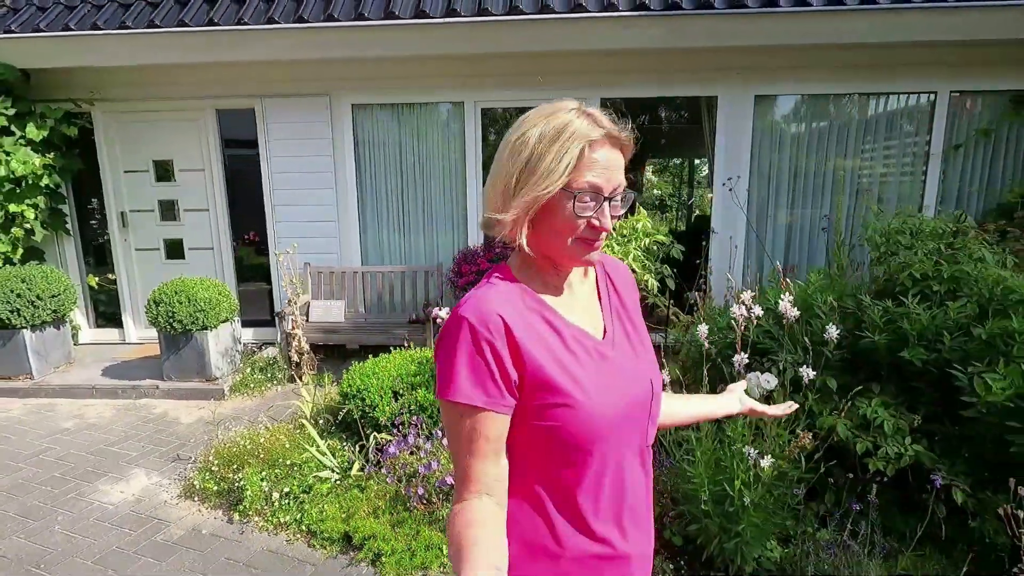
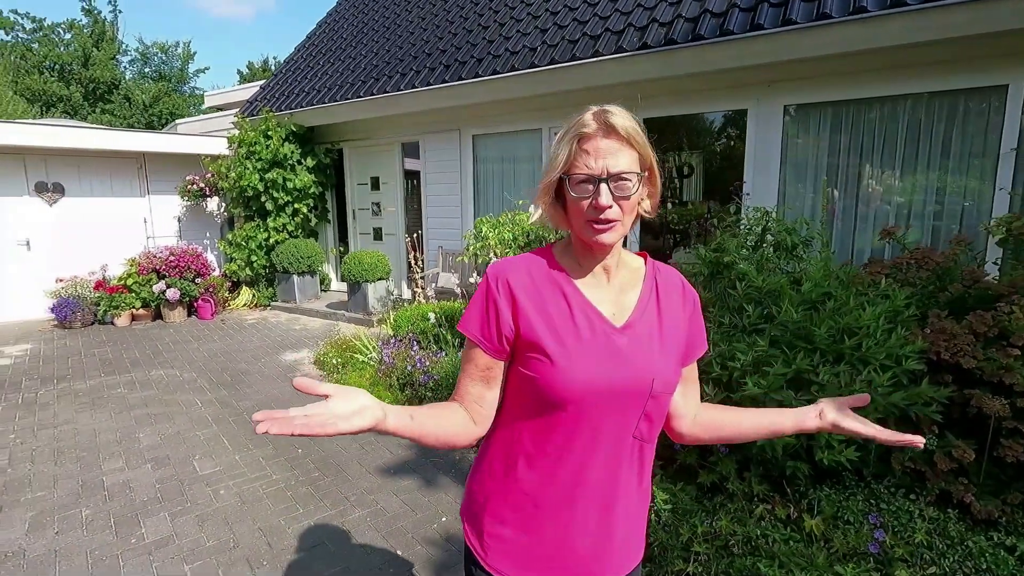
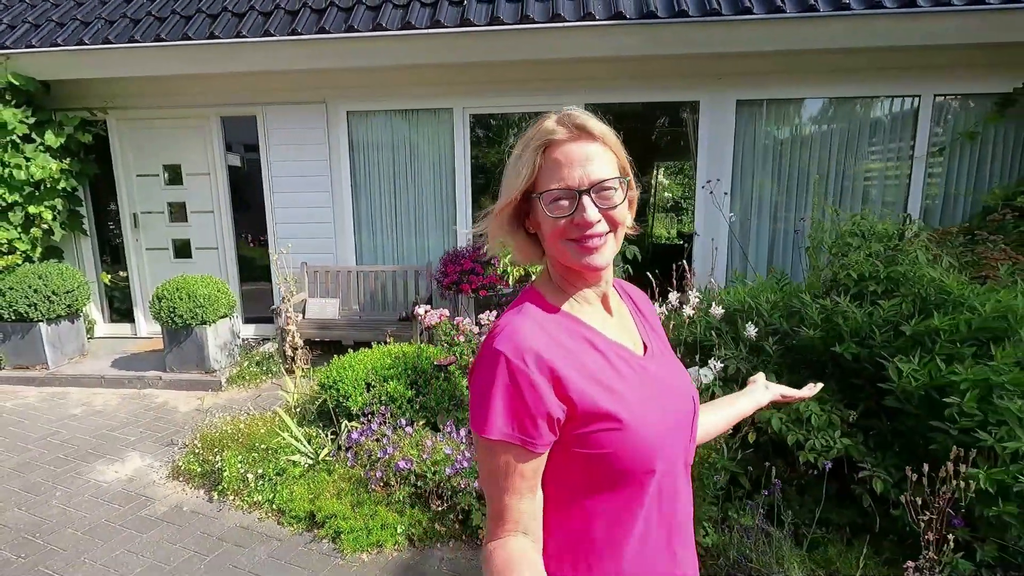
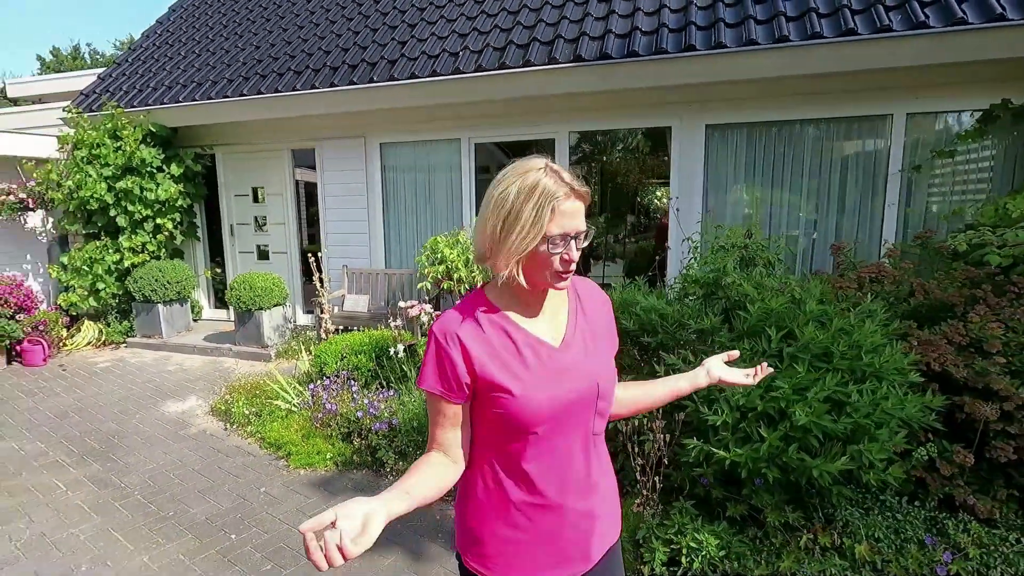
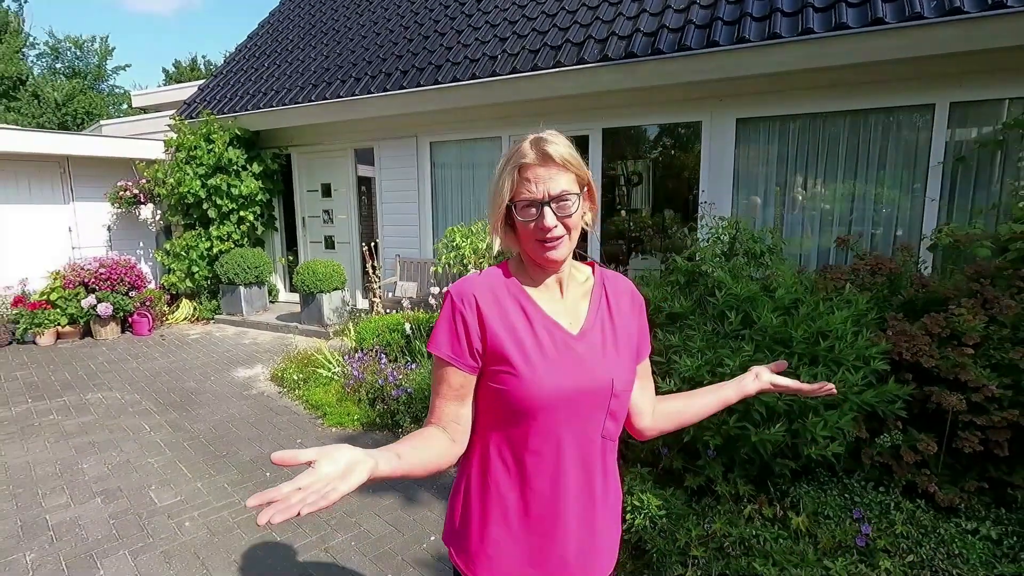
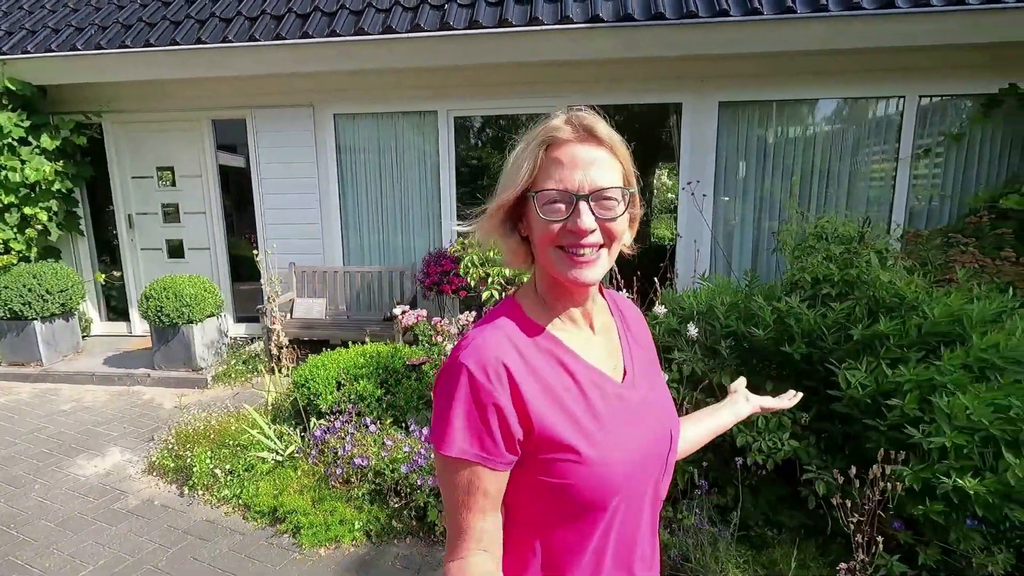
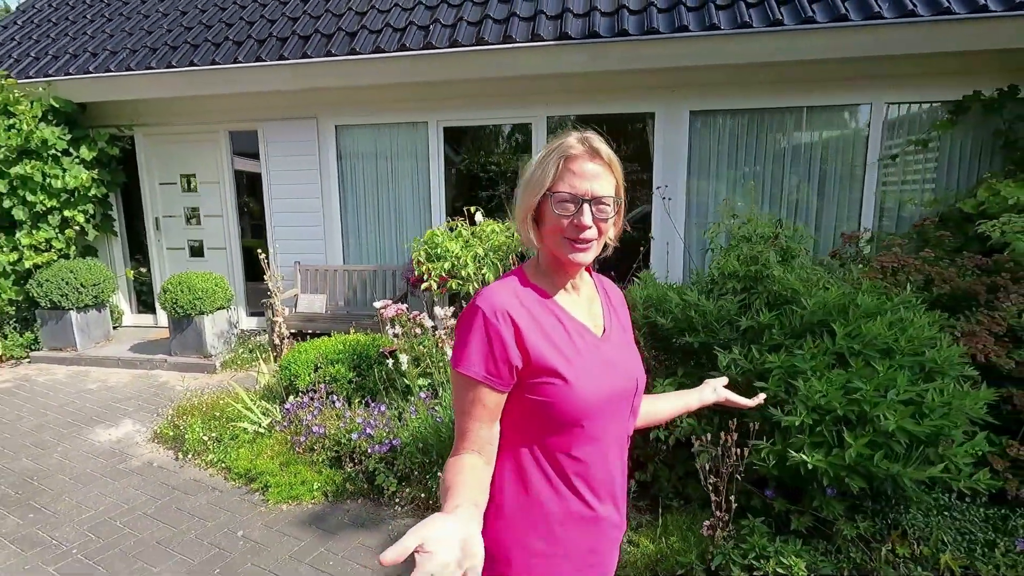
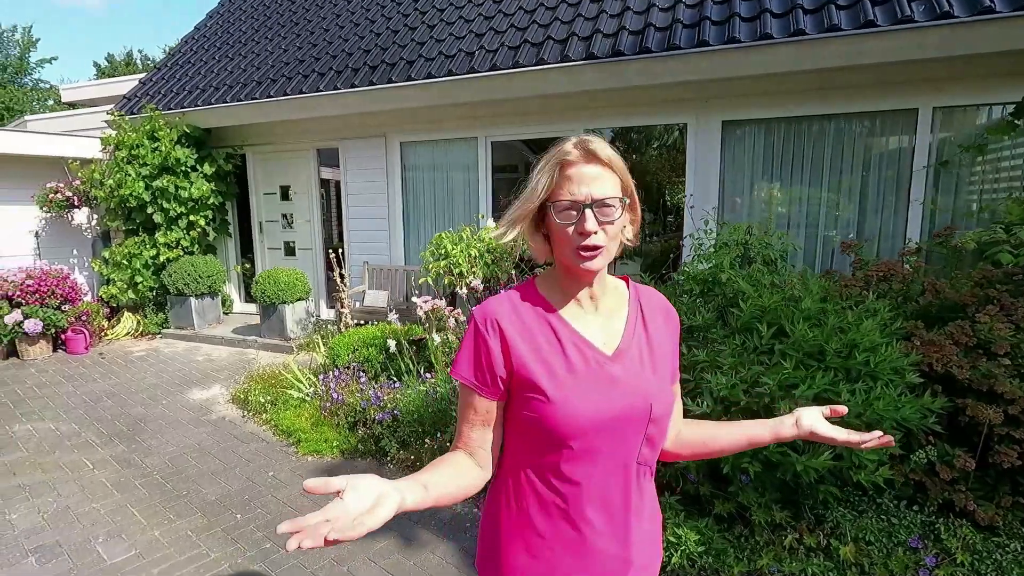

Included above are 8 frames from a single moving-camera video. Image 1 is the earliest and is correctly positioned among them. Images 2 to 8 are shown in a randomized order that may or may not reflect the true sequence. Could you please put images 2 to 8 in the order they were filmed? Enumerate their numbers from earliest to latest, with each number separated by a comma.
3, 6, 7, 4, 8, 5, 2
